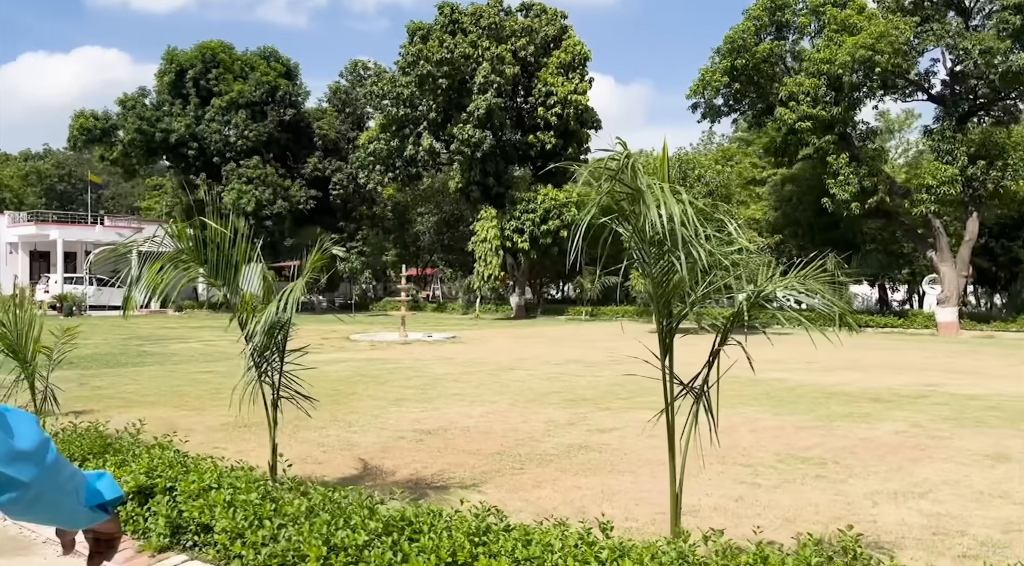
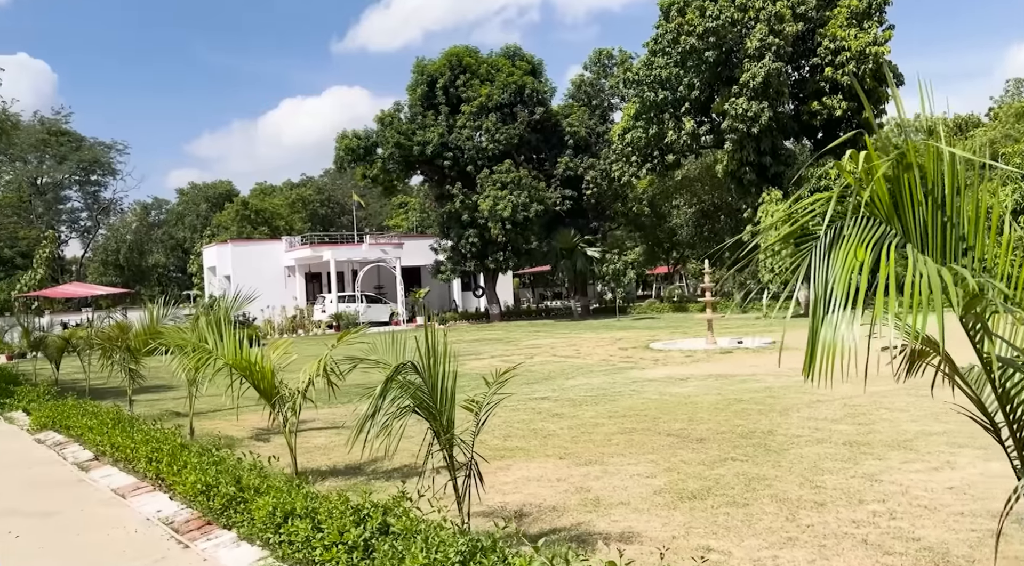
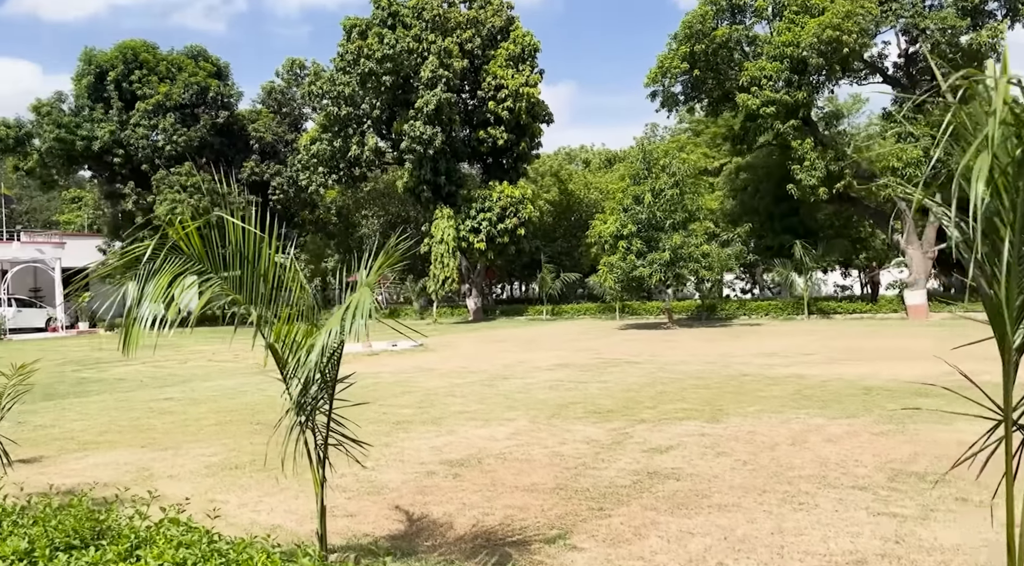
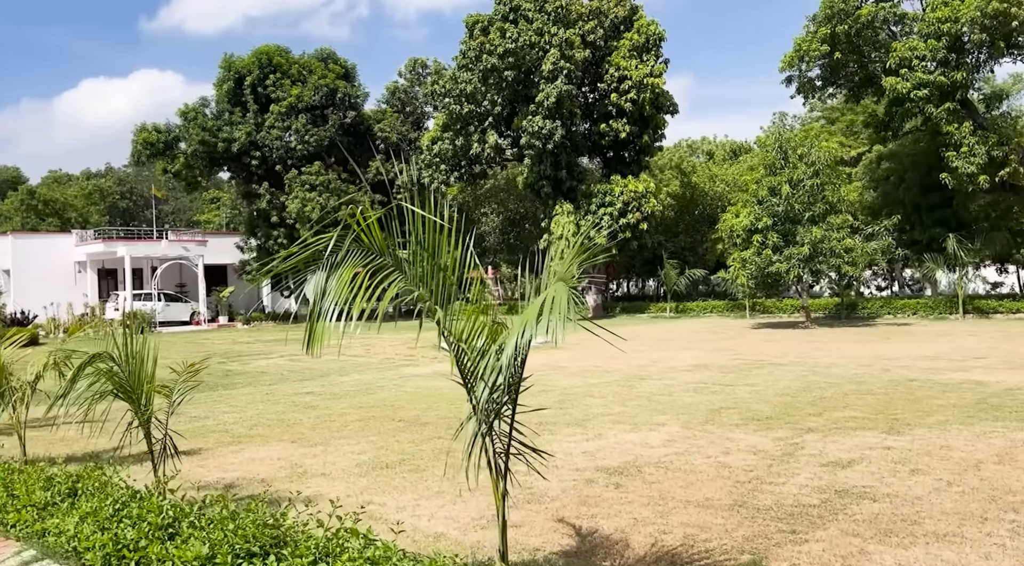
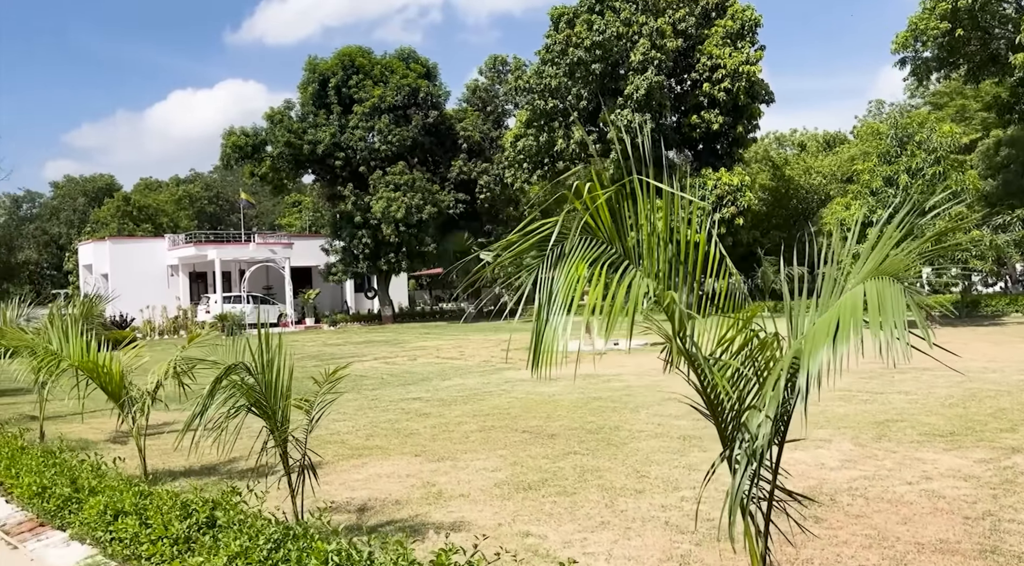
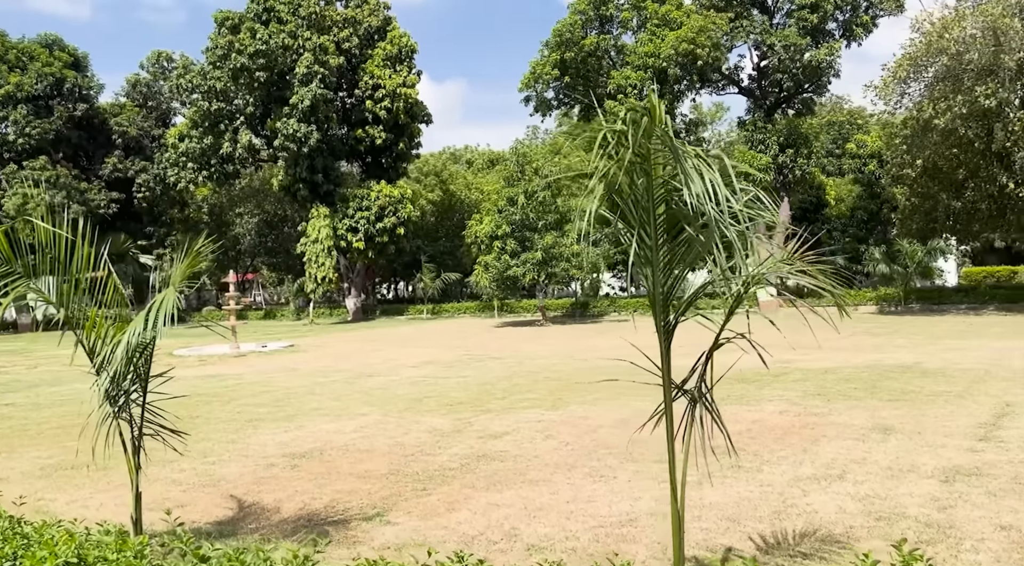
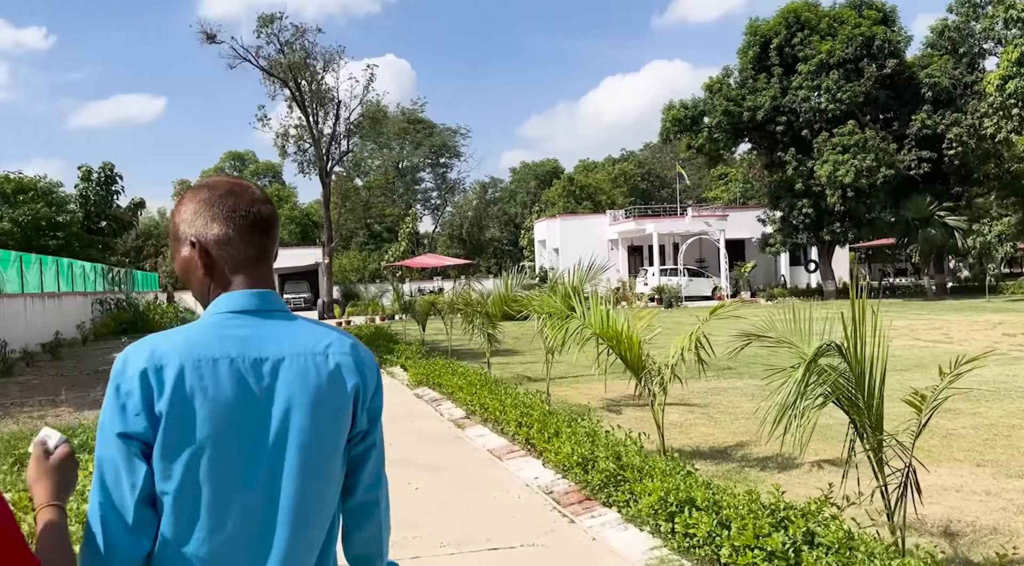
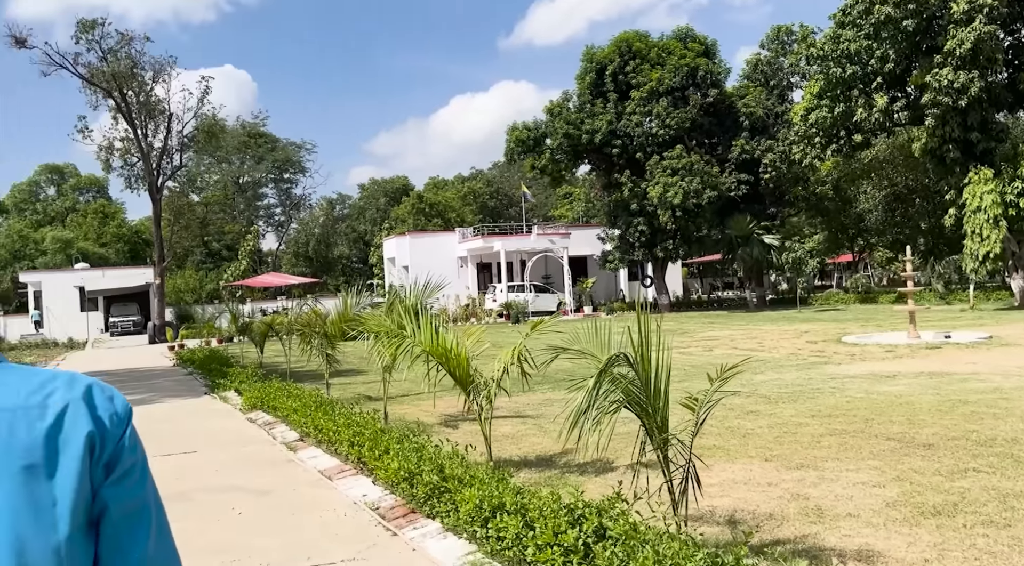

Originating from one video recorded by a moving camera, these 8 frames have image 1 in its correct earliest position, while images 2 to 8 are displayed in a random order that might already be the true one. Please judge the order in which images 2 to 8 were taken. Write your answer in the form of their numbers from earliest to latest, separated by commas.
6, 3, 4, 5, 2, 8, 7
